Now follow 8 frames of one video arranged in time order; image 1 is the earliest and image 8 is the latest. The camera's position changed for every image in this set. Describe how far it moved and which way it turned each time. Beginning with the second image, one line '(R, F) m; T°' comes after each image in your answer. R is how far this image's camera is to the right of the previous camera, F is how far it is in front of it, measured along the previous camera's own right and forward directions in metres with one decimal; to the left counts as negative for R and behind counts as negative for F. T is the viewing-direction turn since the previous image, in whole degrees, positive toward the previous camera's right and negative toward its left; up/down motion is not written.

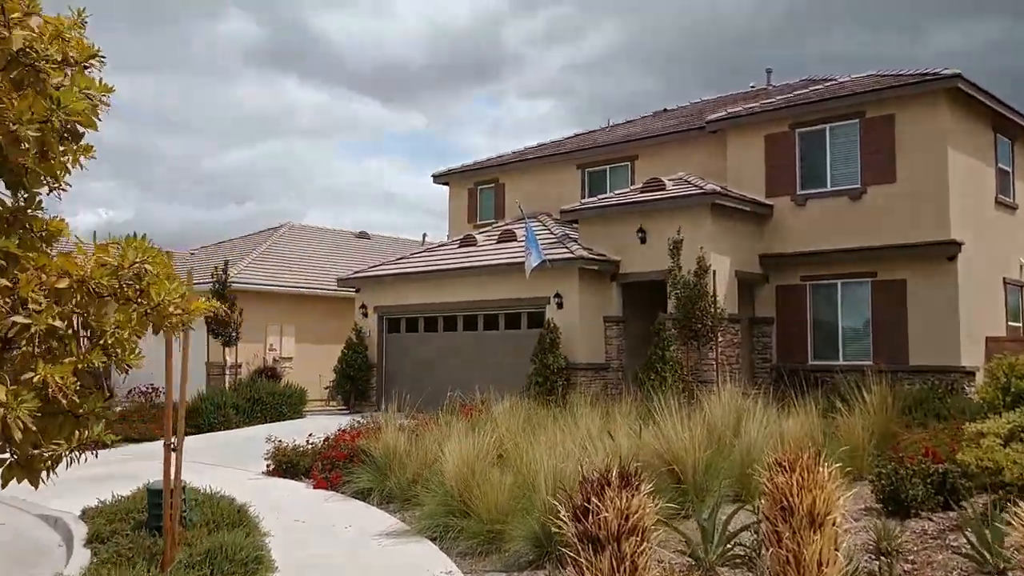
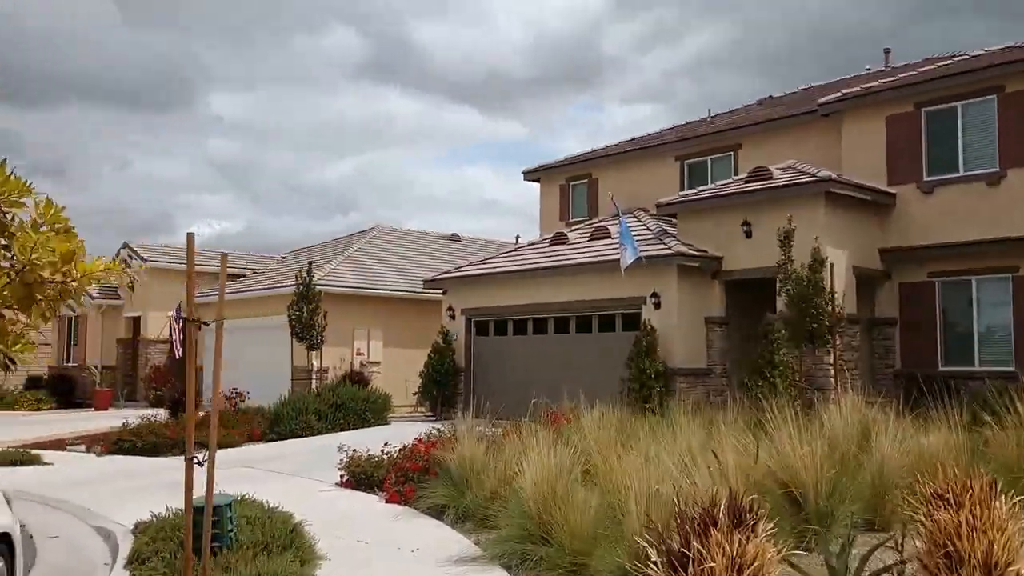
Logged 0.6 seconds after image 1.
(+0.1, +1.2) m; -6°
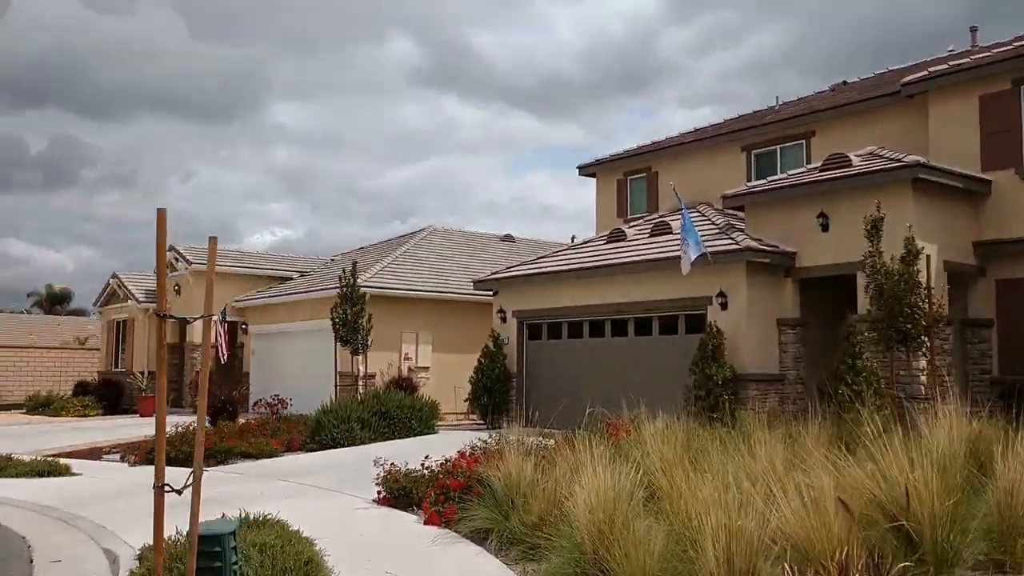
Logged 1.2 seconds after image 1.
(+0.1, +1.2) m; -3°
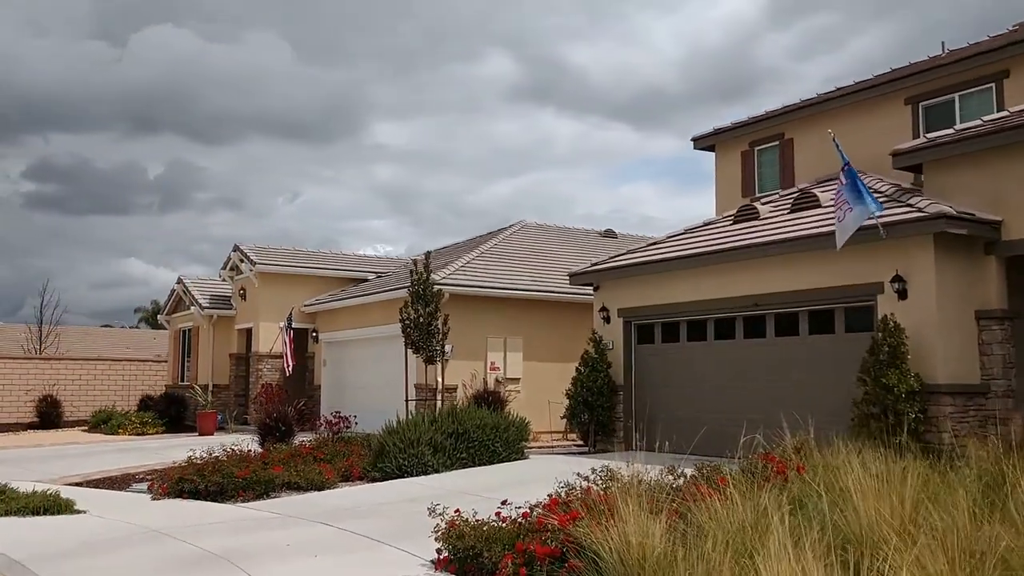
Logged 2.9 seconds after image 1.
(-0.1, +3.3) m; -6°
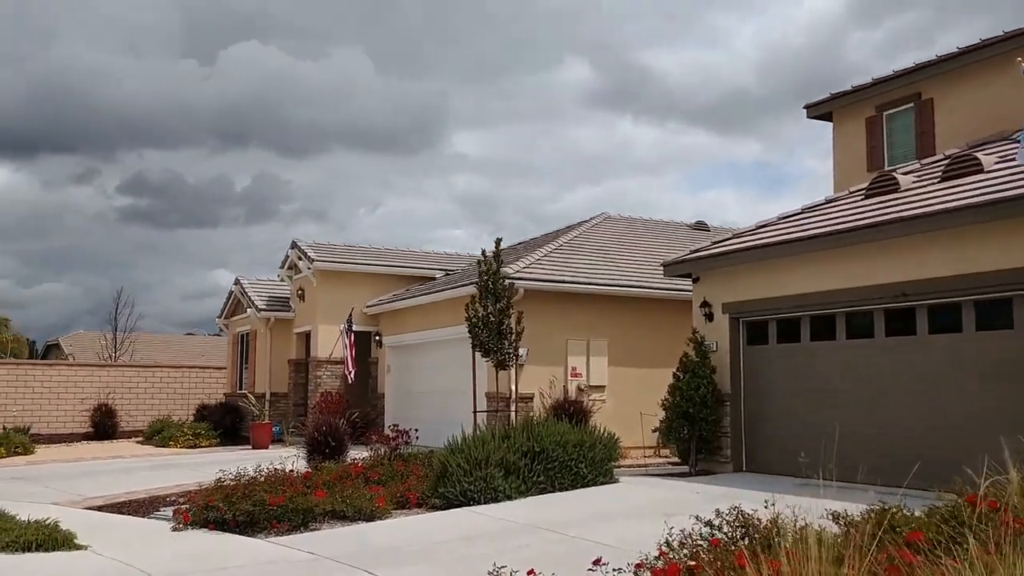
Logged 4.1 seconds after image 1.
(-0.1, +2.3) m; -5°
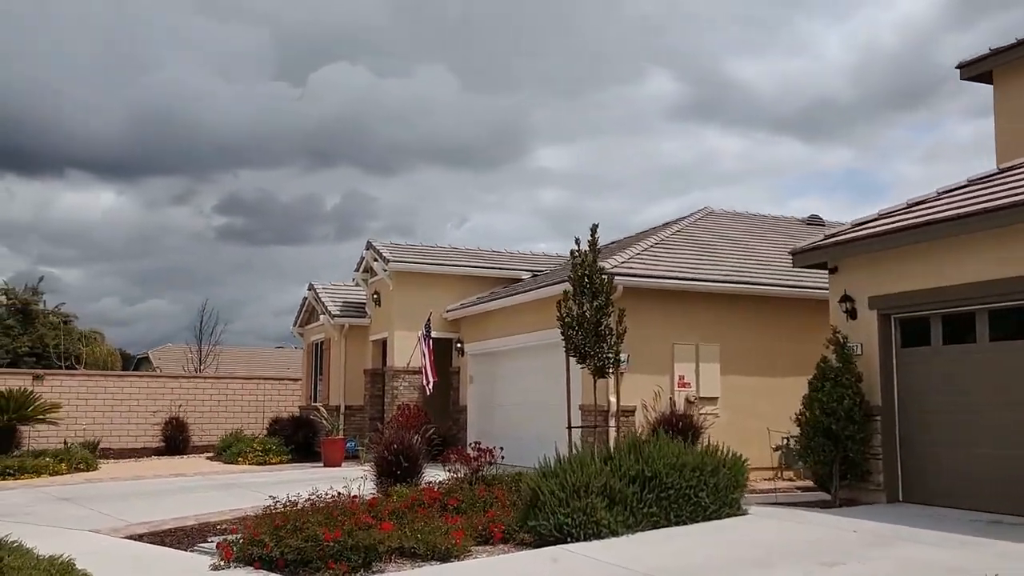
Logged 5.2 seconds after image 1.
(-0.2, +2.0) m; -5°
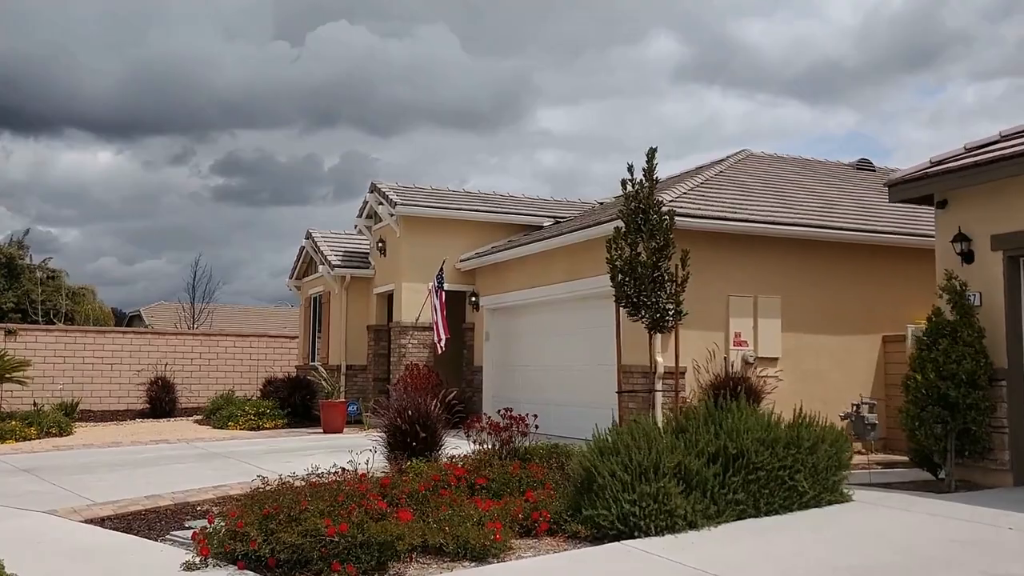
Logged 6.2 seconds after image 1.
(-0.4, +2.0) m; 0°
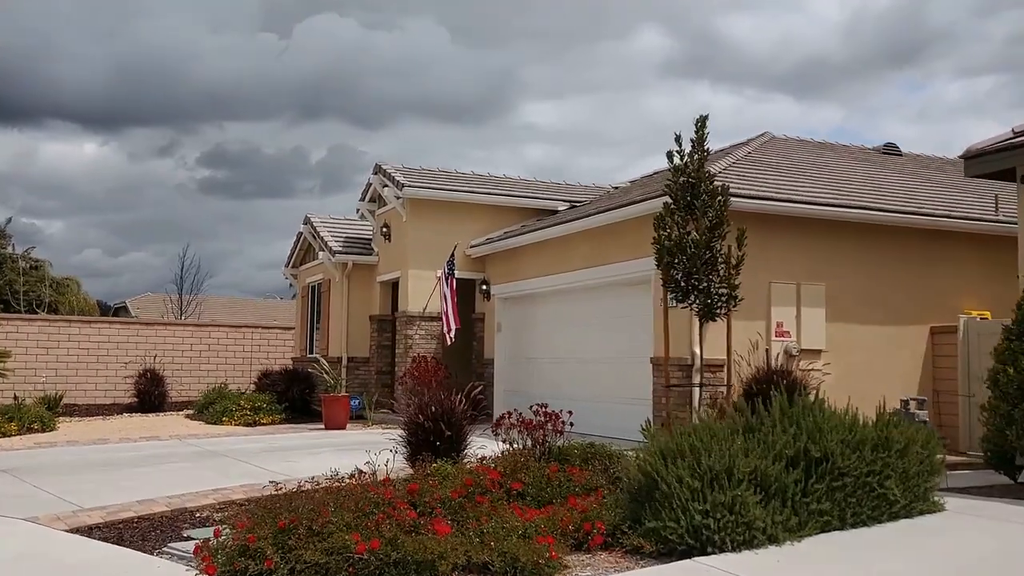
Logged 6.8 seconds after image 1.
(-0.5, +1.0) m; +1°
